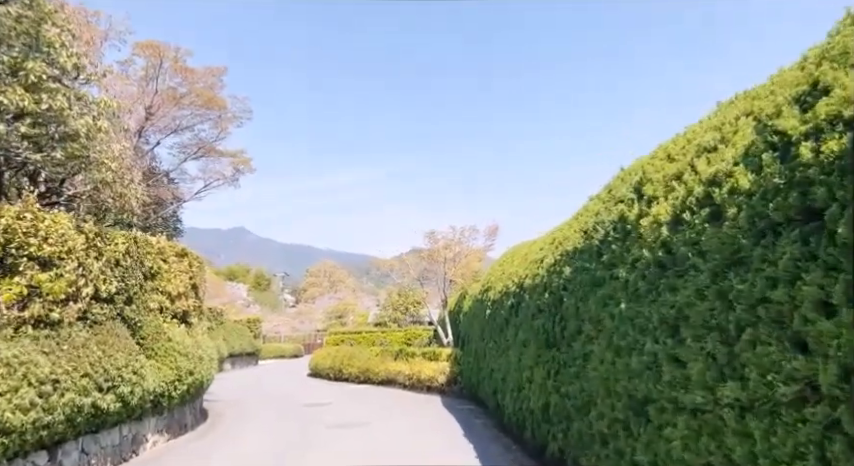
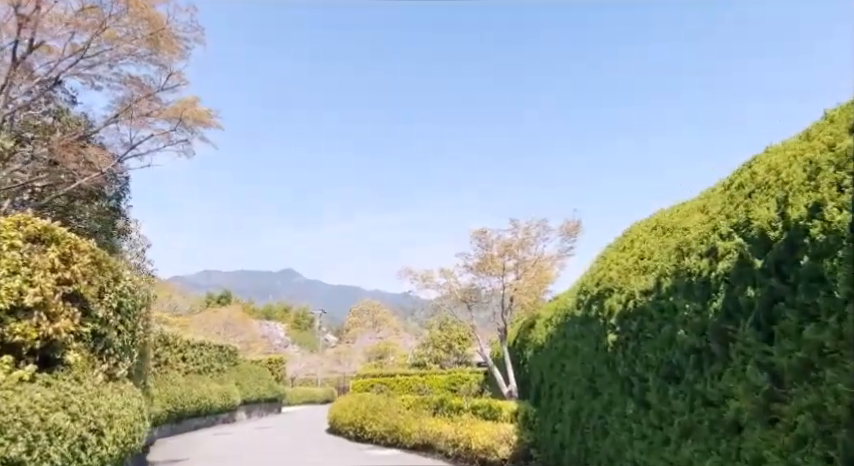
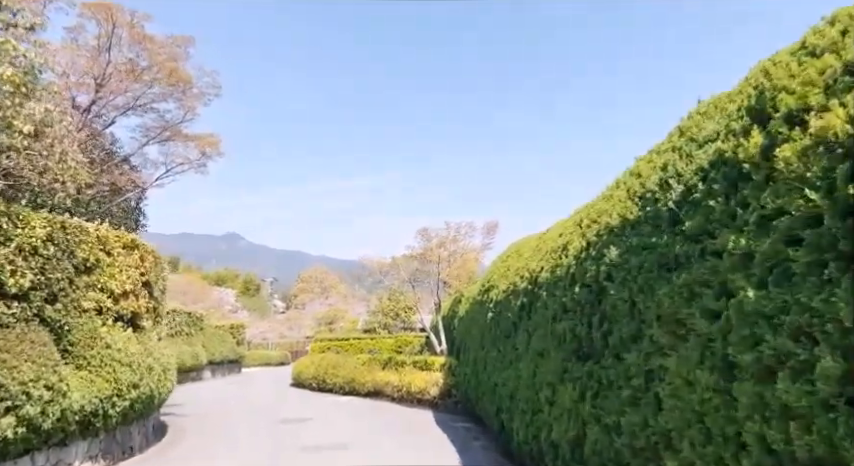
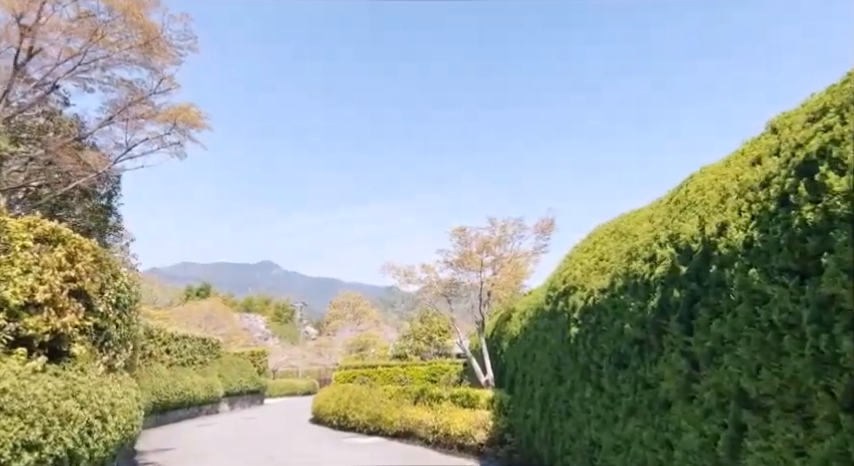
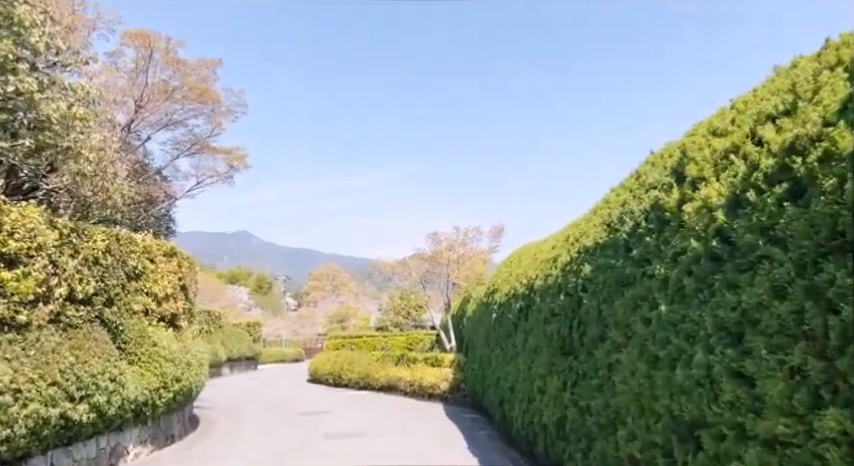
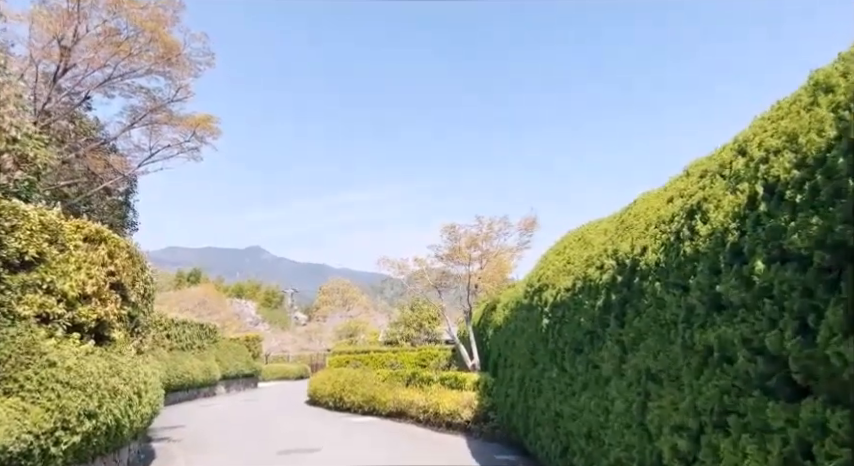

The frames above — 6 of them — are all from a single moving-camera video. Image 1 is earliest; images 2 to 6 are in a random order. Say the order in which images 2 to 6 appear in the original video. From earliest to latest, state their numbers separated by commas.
5, 3, 6, 4, 2
